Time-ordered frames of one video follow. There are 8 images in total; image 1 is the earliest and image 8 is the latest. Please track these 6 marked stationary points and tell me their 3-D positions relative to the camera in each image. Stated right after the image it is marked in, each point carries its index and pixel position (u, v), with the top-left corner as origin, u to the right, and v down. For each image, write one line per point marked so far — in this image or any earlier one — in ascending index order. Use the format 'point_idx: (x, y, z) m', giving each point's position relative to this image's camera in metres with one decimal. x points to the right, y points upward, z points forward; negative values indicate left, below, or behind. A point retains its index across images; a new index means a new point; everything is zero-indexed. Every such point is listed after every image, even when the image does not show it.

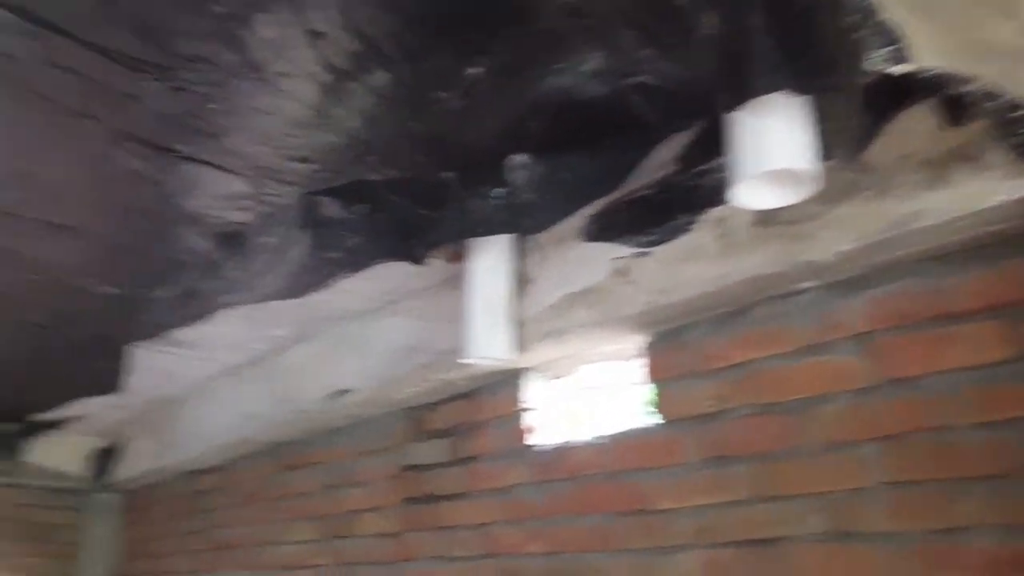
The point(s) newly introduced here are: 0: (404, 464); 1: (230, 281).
0: (-0.3, -0.4, +2.1) m
1: (-0.6, 0.0, +1.8) m
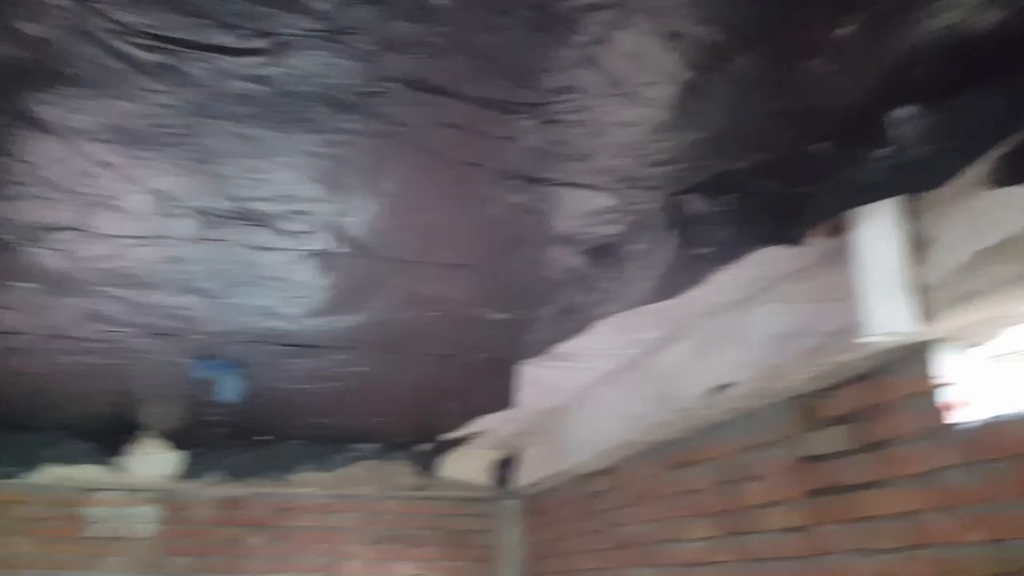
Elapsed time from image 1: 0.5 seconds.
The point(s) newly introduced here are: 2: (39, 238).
0: (+0.7, -0.4, +2.1) m
1: (+0.2, 0.0, +1.9) m
2: (-0.9, +0.1, +1.7) m
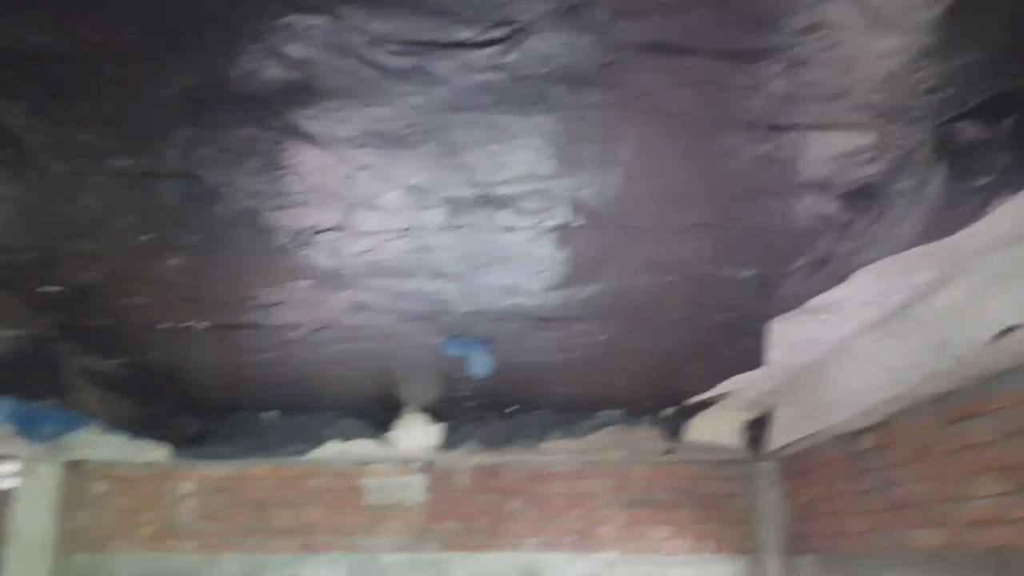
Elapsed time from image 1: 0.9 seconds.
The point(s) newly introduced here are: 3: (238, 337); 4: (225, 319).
0: (+1.3, -0.2, +1.8) m
1: (+0.7, +0.1, +1.8) m
2: (-0.4, +0.1, +1.9) m
3: (-0.8, -0.1, +2.6) m
4: (-0.8, -0.1, +2.4) m
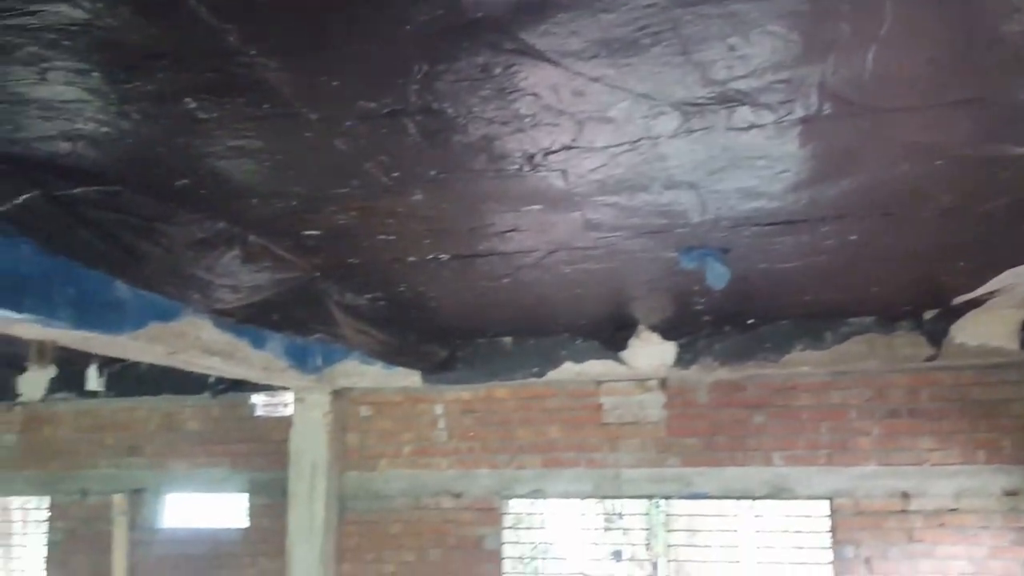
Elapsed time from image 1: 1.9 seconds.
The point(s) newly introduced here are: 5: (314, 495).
0: (+1.7, 0.0, +1.4) m
1: (+1.1, +0.3, +1.5) m
2: (+0.1, +0.3, +1.9) m
3: (-0.1, +0.1, +2.7) m
4: (-0.1, +0.1, +2.5) m
5: (-0.9, -1.0, +4.1) m
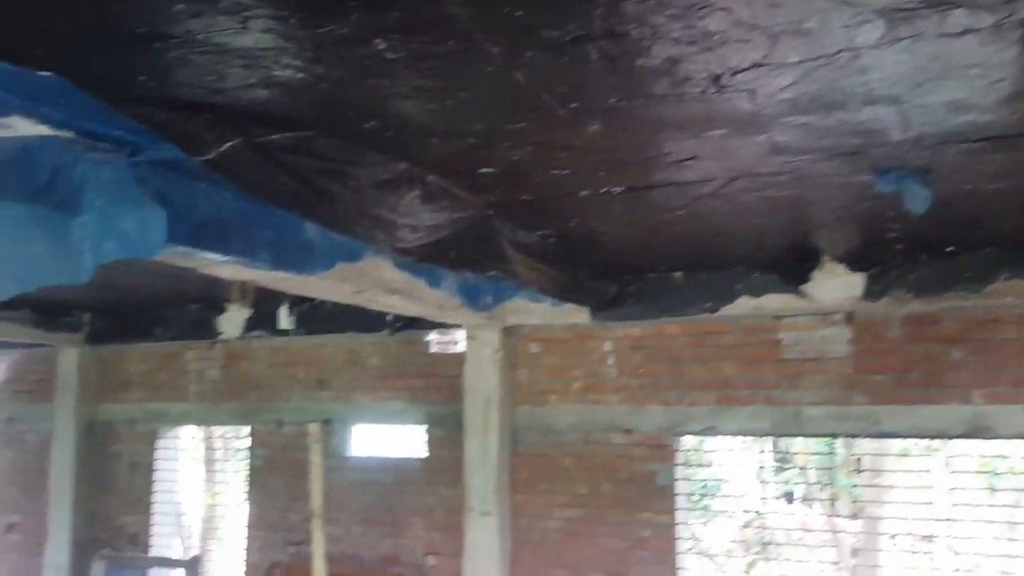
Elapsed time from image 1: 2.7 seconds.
0: (+2.0, +0.2, +1.1) m
1: (+1.4, +0.5, +1.2) m
2: (+0.5, +0.4, +1.8) m
3: (+0.4, +0.3, +2.7) m
4: (+0.4, +0.3, +2.5) m
5: (-0.1, -0.7, +4.2) m
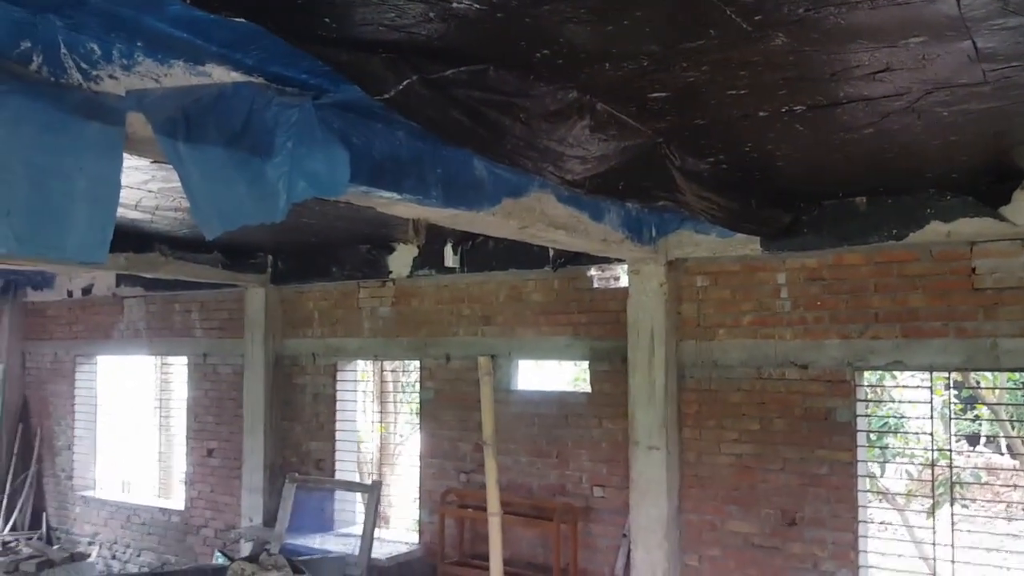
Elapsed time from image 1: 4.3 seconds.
0: (+2.2, +0.3, +0.7) m
1: (+1.7, +0.6, +0.9) m
2: (+0.8, +0.6, +1.7) m
3: (+0.9, +0.5, +2.5) m
4: (+0.8, +0.5, +2.4) m
5: (+0.7, -0.4, +4.2) m
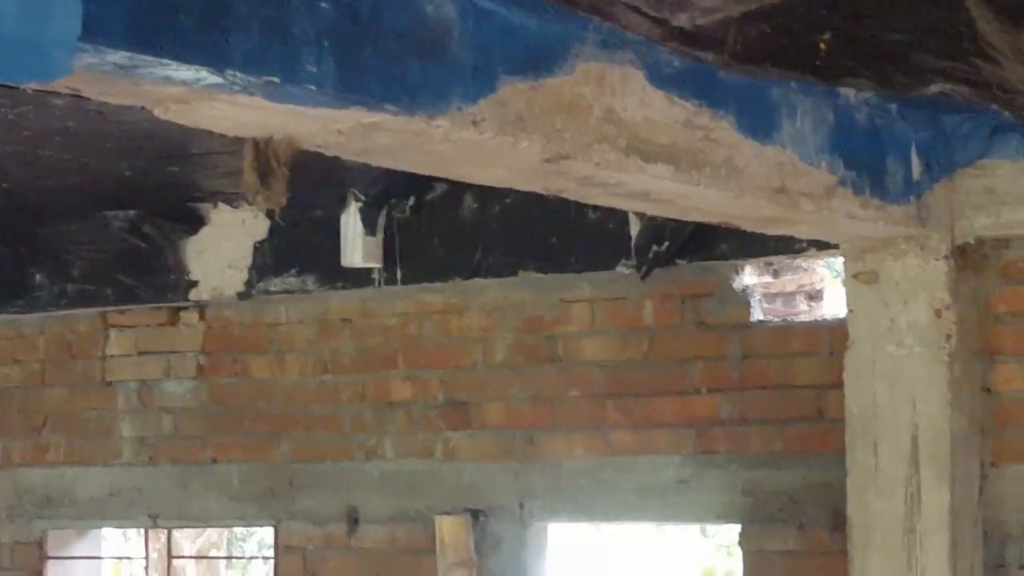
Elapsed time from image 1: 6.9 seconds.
0: (+2.4, +0.3, -1.9) m
1: (+1.9, +0.6, -1.7) m
2: (+1.0, +0.6, -1.0) m
3: (+1.0, +0.5, -0.2) m
4: (+1.0, +0.5, -0.3) m
5: (+0.7, -0.4, +1.5) m
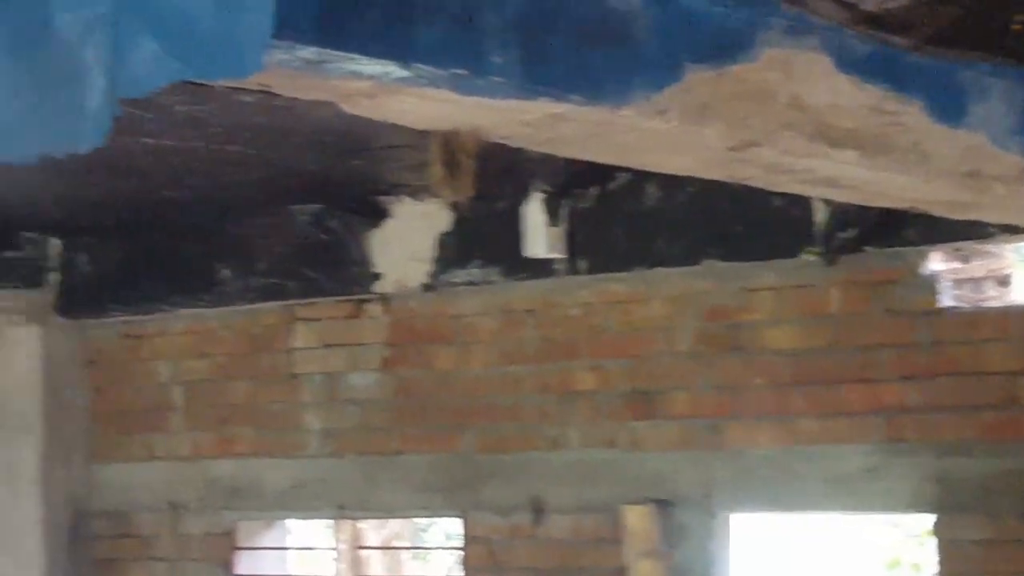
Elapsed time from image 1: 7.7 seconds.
0: (+2.6, +0.4, -2.0) m
1: (+2.1, +0.7, -1.8) m
2: (+1.2, +0.6, -1.1) m
3: (+1.3, +0.5, -0.2) m
4: (+1.2, +0.5, -0.4) m
5: (+1.1, -0.4, +1.5) m
